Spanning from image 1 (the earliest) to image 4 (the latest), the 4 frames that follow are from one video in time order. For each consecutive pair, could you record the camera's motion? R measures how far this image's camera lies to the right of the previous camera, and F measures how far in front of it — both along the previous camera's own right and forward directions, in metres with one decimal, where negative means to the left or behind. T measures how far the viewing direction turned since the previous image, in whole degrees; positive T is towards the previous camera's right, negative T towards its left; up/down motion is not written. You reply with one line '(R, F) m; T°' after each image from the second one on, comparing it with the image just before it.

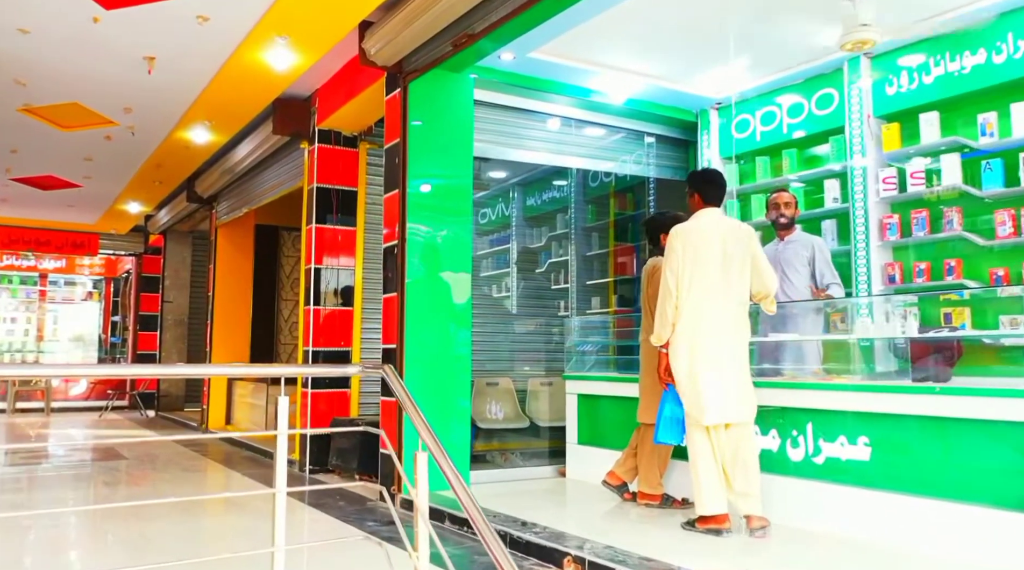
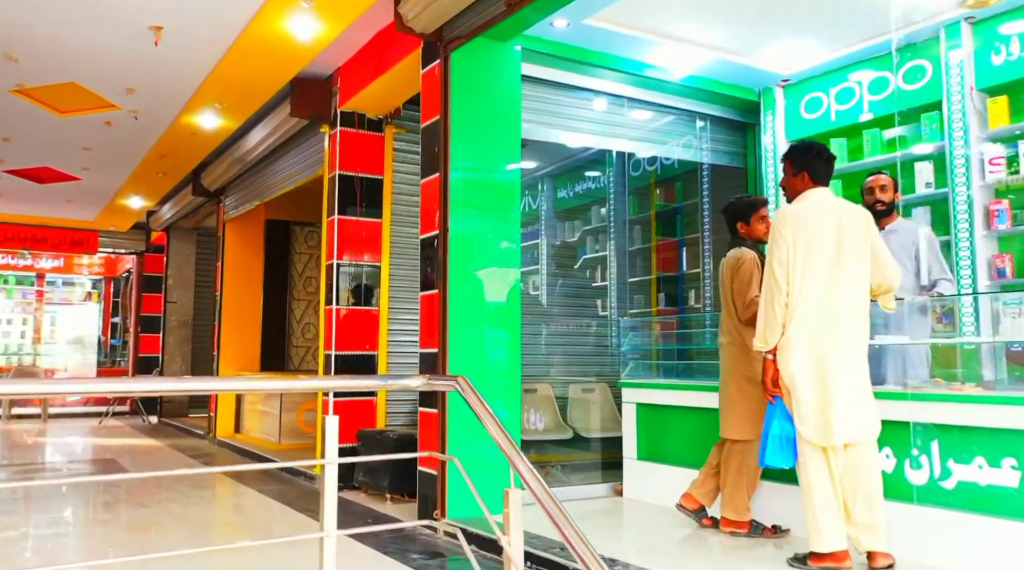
(-0.3, +0.6) m; 0°
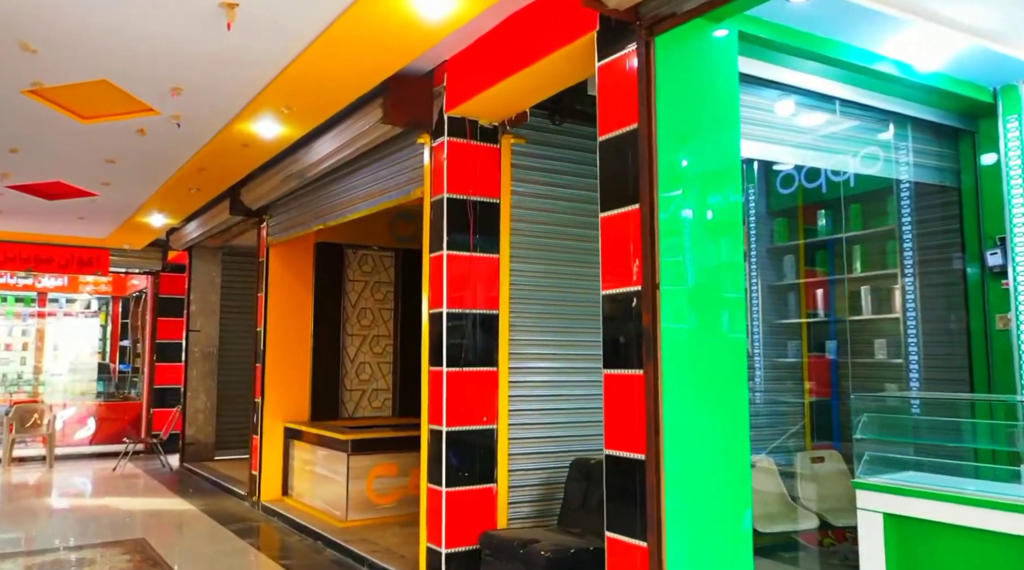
(-0.9, +1.3) m; 0°
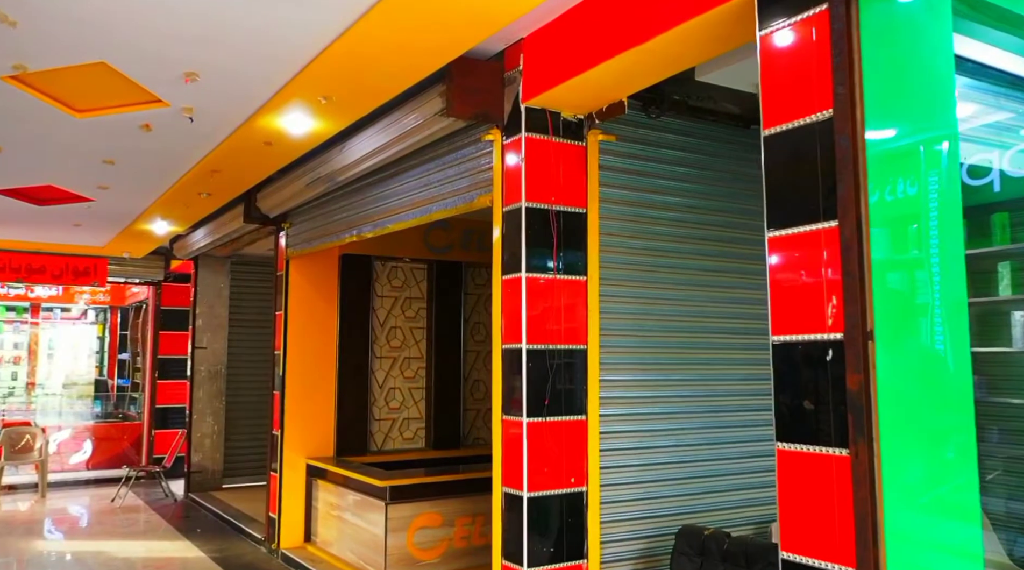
(-0.4, +0.9) m; 0°
